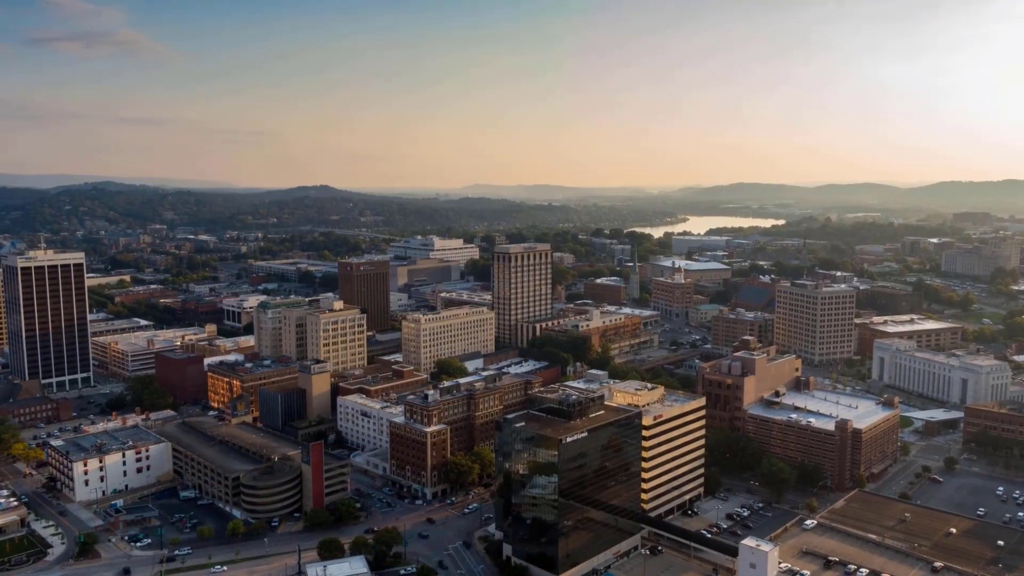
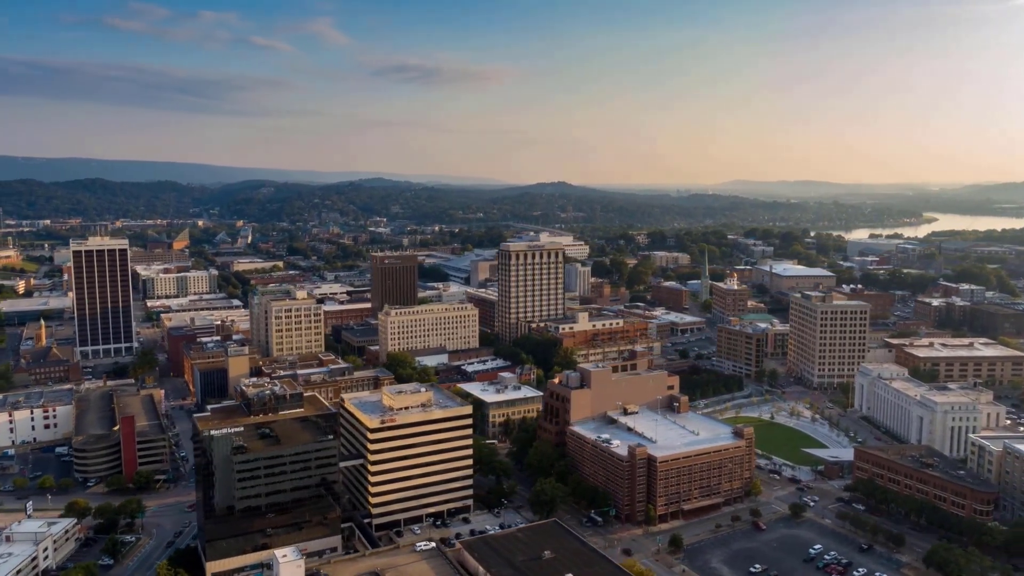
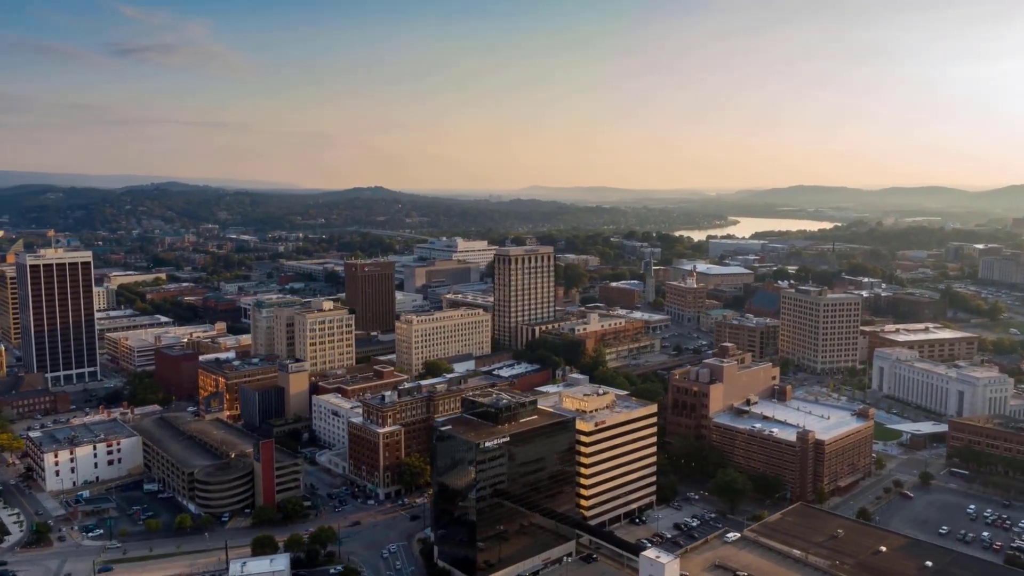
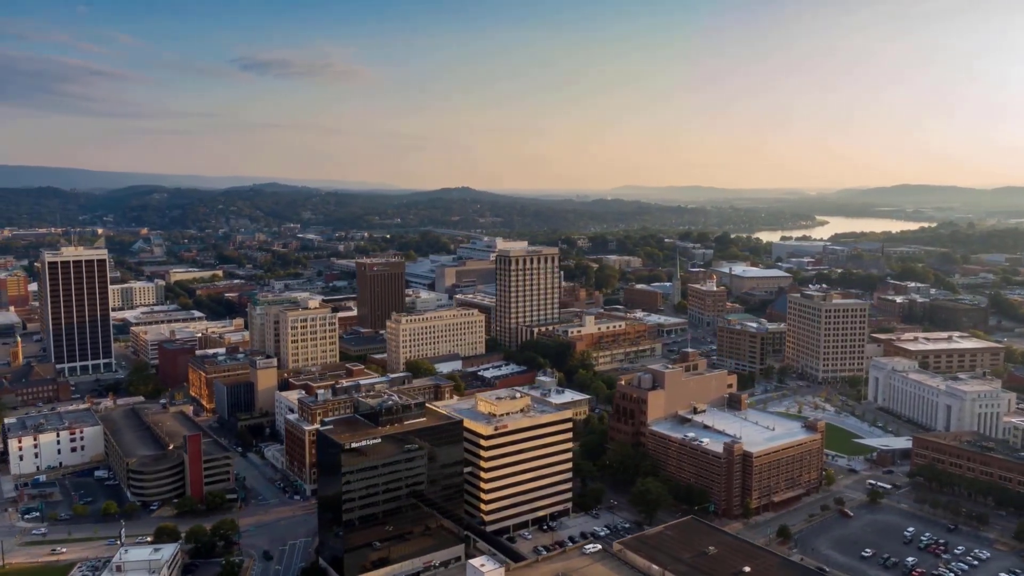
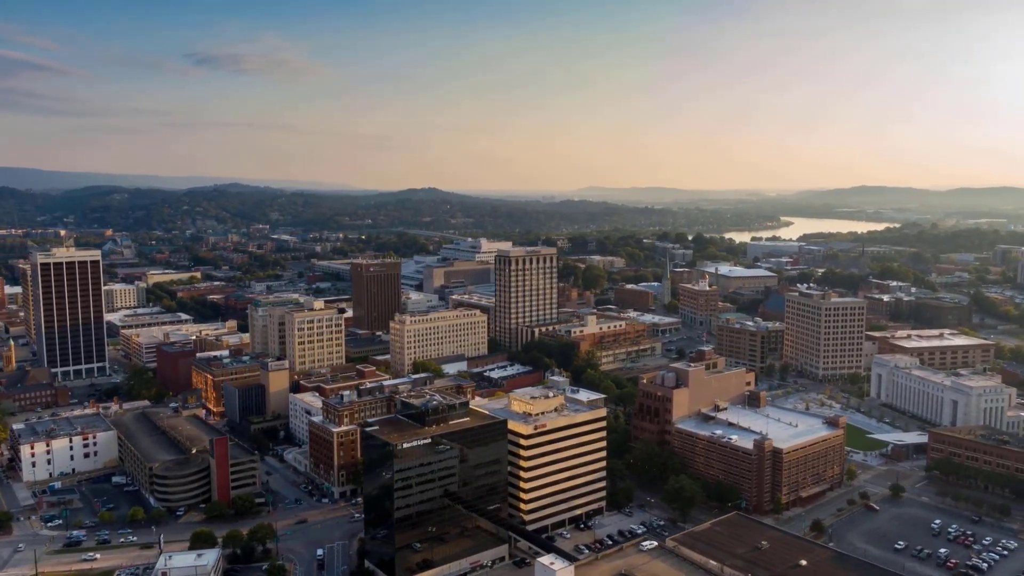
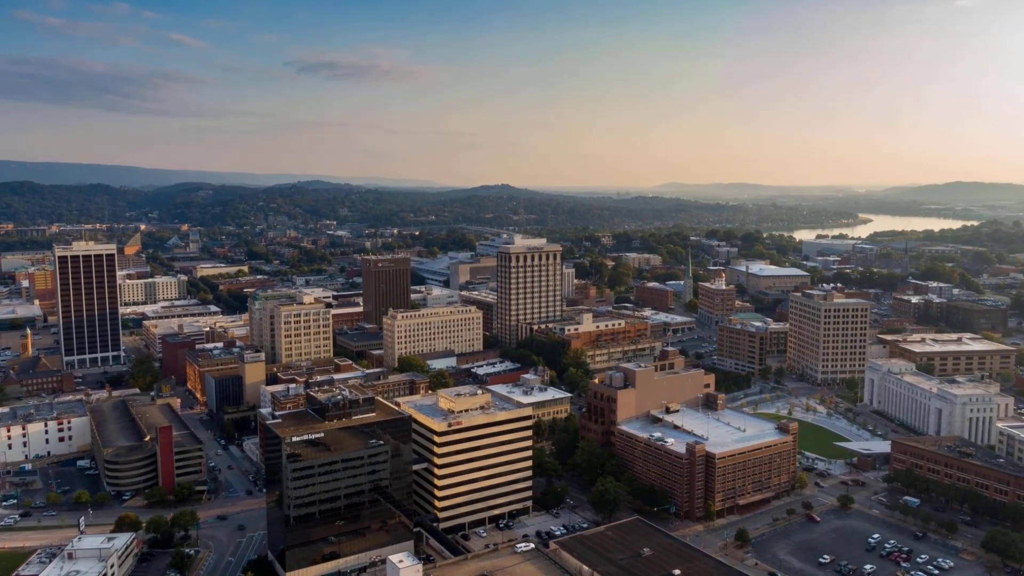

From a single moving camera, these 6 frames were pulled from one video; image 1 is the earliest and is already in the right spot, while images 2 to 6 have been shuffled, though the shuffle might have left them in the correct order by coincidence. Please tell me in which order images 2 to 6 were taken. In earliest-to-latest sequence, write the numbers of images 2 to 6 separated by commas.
3, 5, 4, 6, 2
